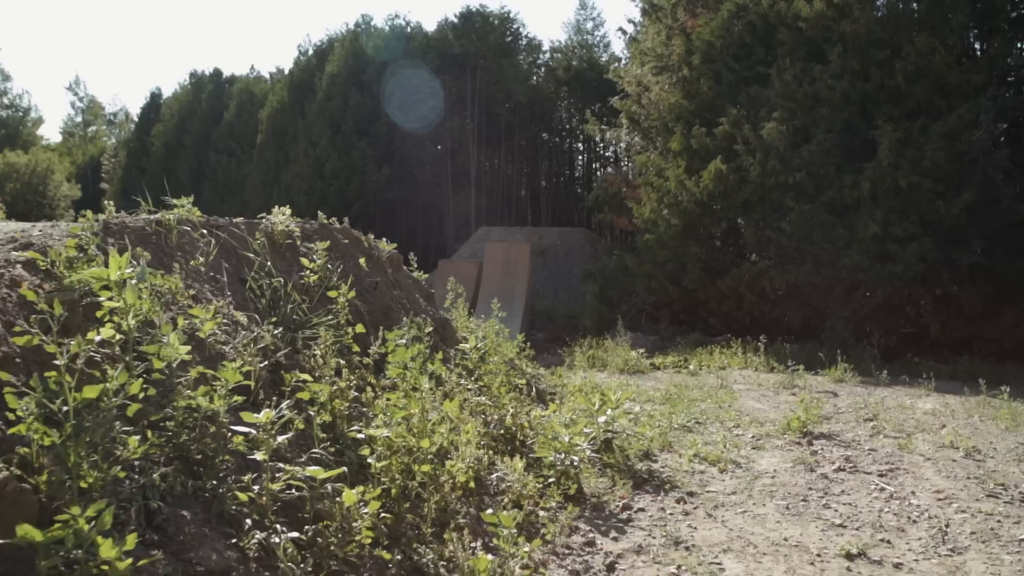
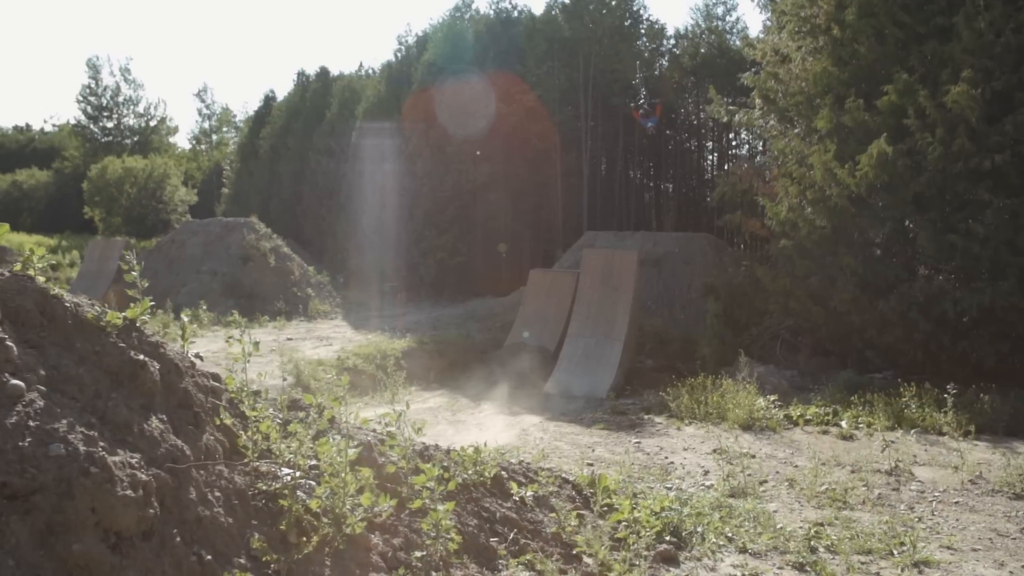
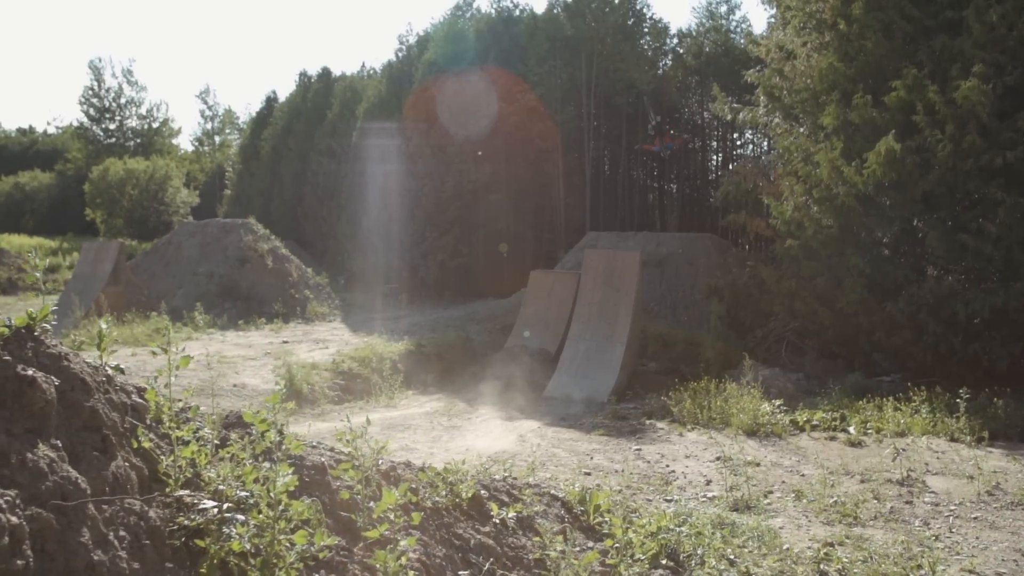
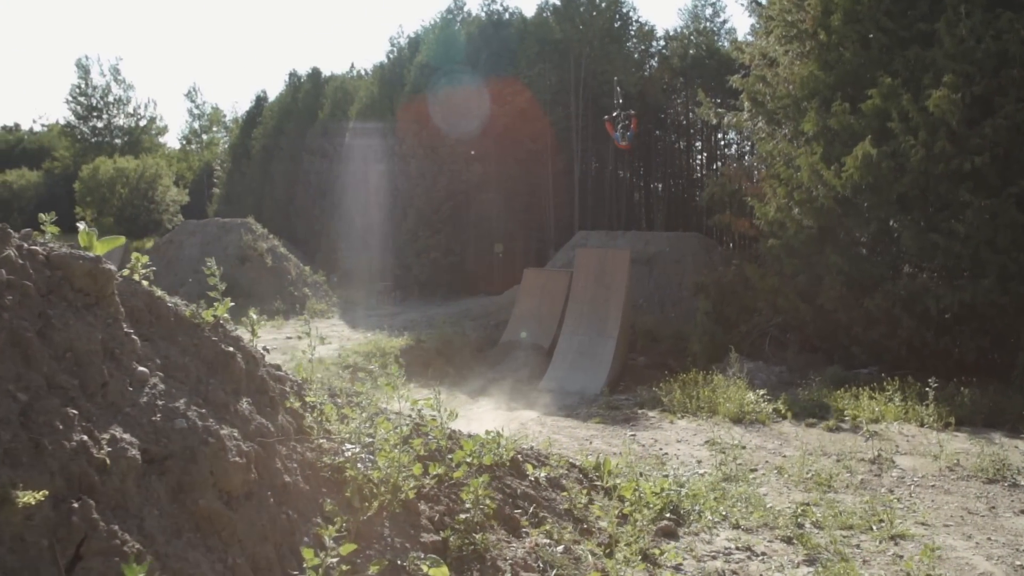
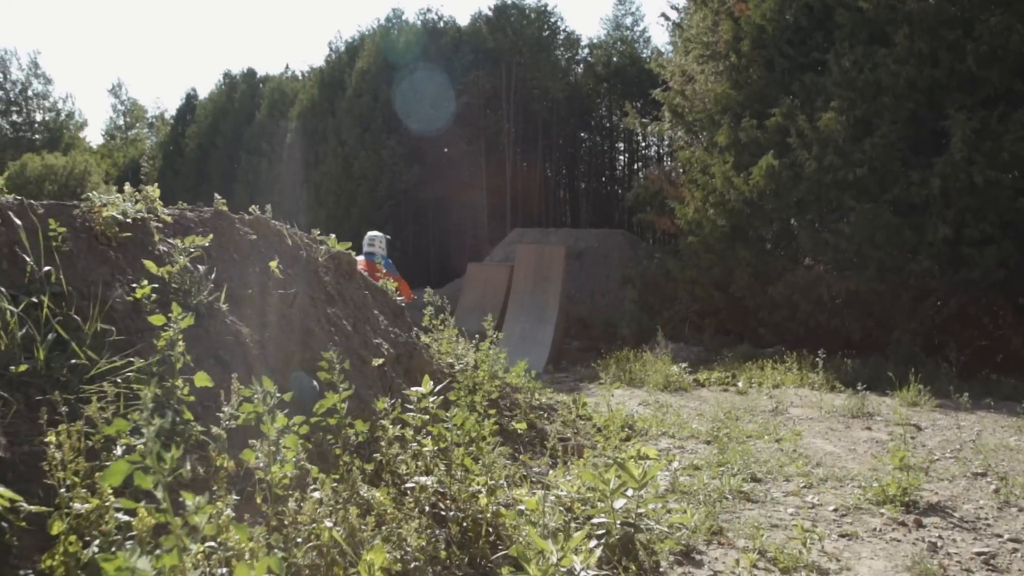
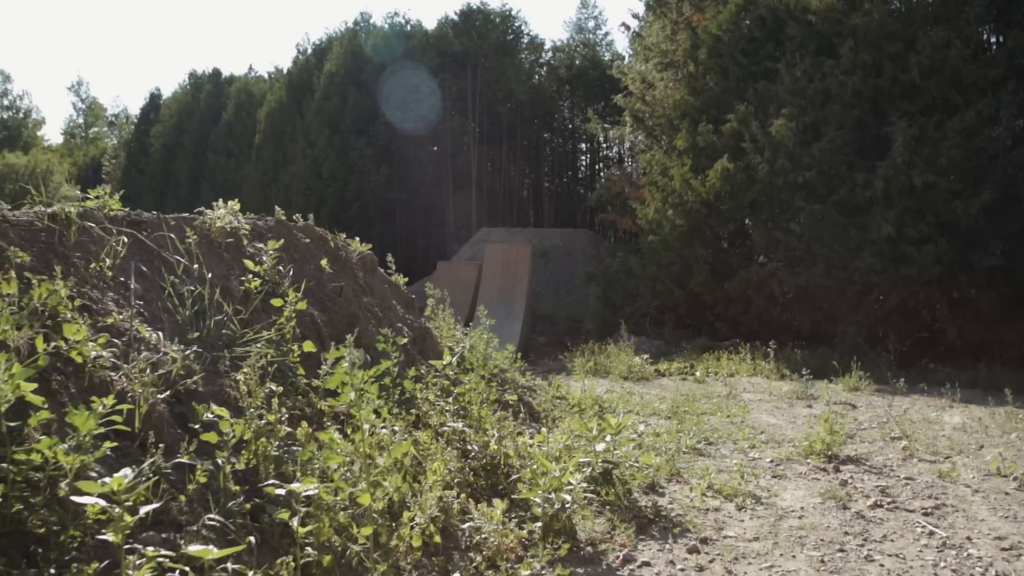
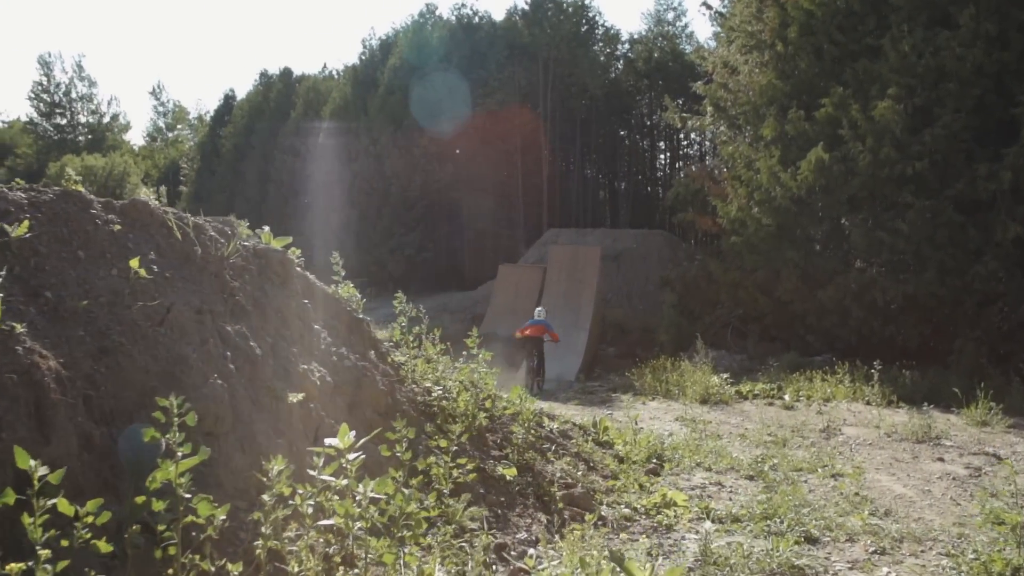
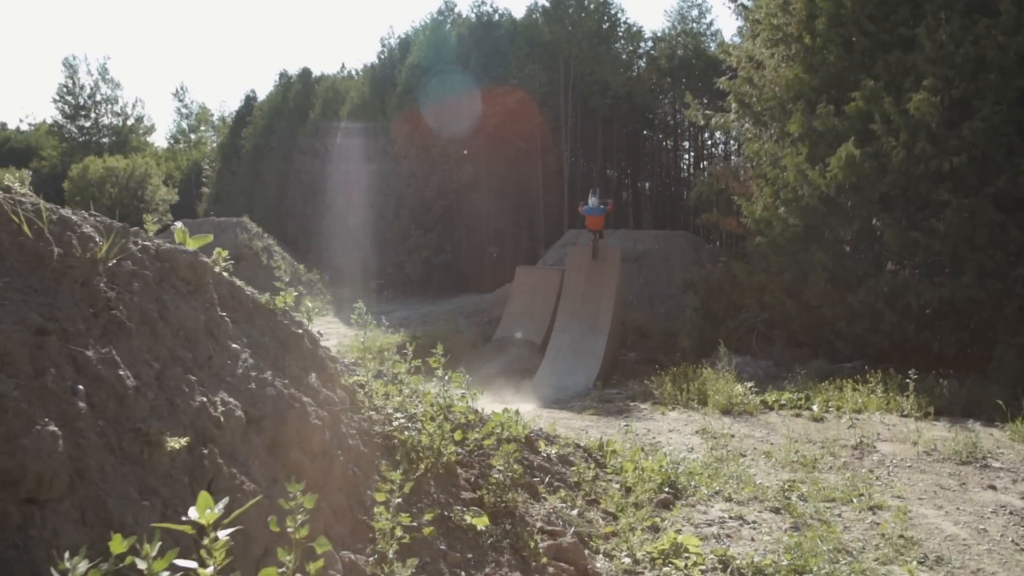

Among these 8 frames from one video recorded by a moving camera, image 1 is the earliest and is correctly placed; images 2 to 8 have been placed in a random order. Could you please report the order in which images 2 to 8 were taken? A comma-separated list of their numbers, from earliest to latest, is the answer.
6, 5, 7, 8, 4, 2, 3
